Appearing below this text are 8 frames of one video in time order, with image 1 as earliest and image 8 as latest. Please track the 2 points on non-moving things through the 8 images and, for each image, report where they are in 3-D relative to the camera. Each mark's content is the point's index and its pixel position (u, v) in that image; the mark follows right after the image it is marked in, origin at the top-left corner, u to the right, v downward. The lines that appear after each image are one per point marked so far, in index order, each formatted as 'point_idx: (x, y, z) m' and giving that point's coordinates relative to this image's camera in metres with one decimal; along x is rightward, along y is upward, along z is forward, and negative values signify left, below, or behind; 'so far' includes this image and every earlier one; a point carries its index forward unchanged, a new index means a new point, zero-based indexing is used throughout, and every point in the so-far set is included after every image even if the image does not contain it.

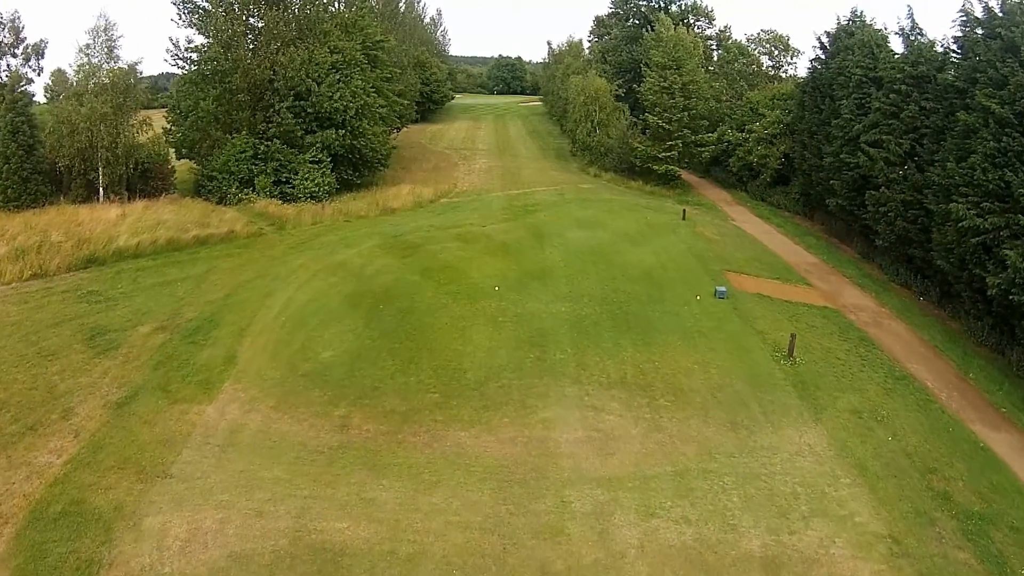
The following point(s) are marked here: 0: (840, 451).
0: (+3.7, -1.8, +13.1) m
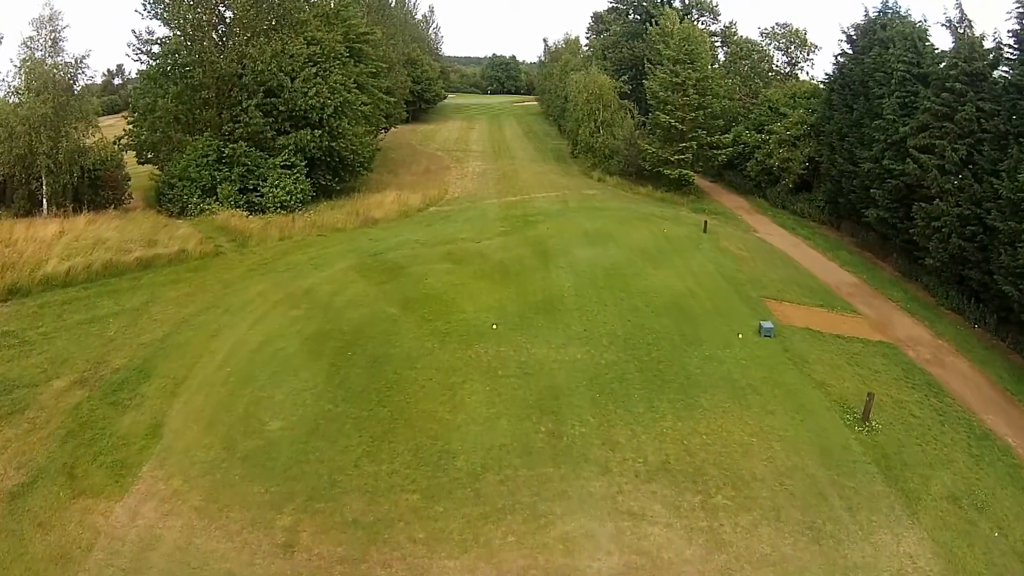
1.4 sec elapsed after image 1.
0: (+3.7, -2.3, +9.9) m
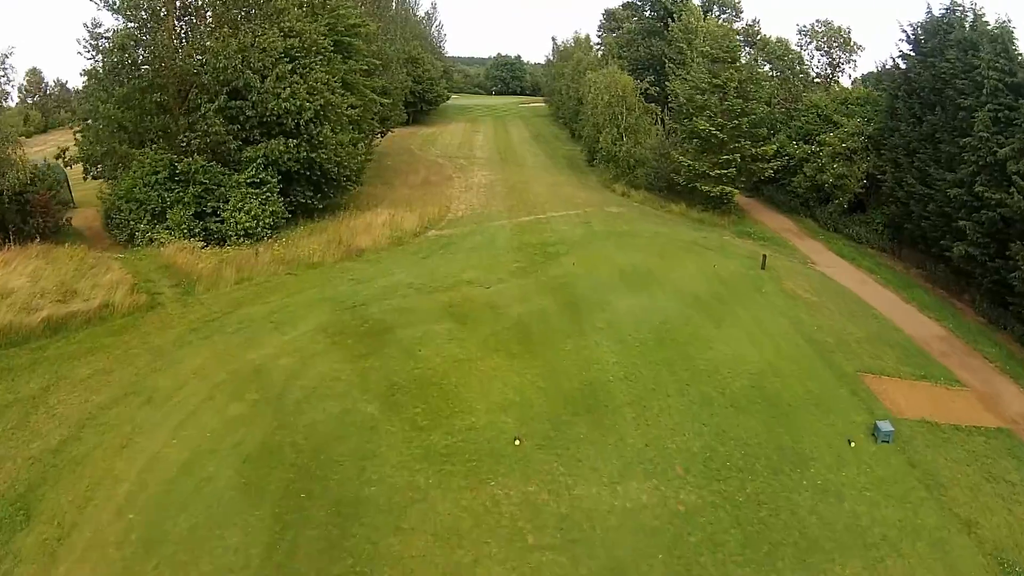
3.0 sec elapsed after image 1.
0: (+4.0, -3.2, +5.6) m
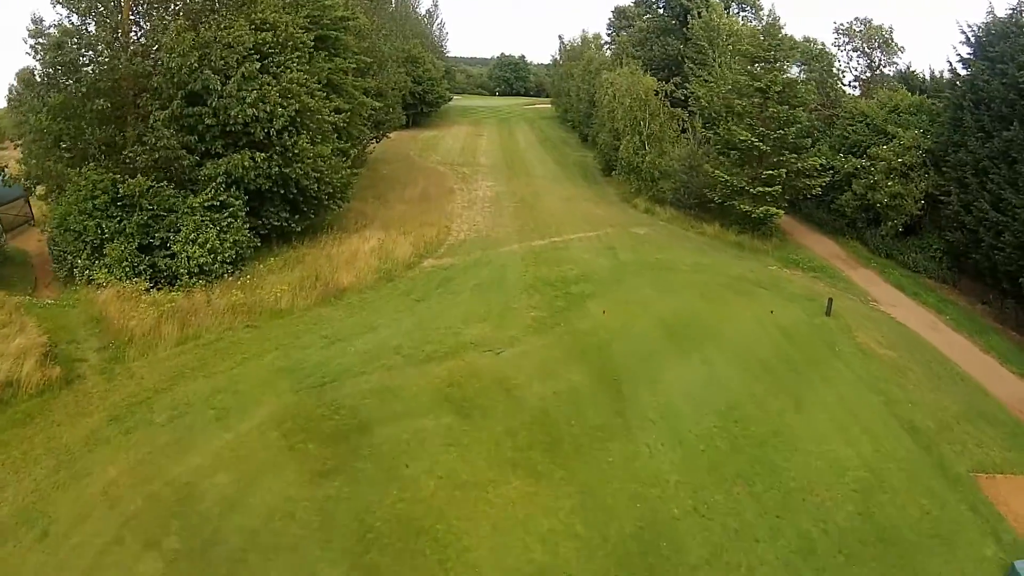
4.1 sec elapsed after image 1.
0: (+4.1, -4.0, +2.4) m
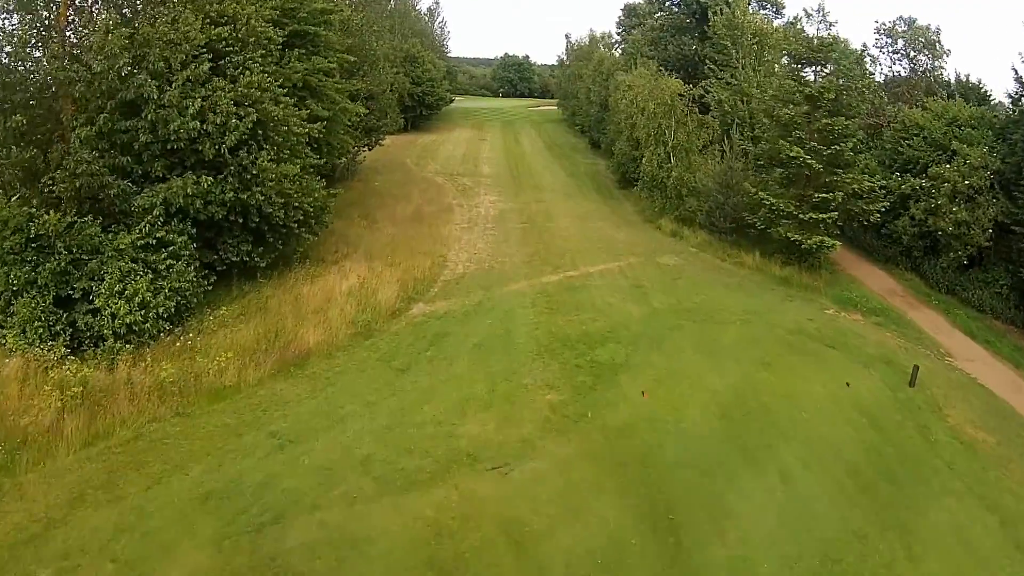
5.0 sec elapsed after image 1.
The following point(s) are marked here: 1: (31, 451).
0: (+4.2, -4.8, -0.9) m
1: (-3.9, -1.3, +9.3) m
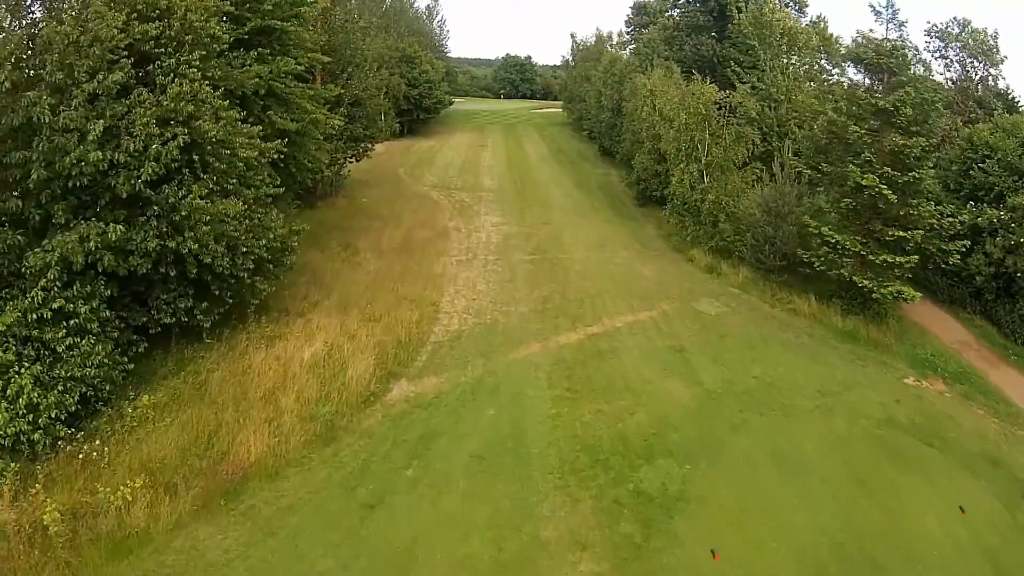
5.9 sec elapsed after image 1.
0: (+4.3, -5.7, -4.3) m
1: (-3.8, -2.1, +5.9) m
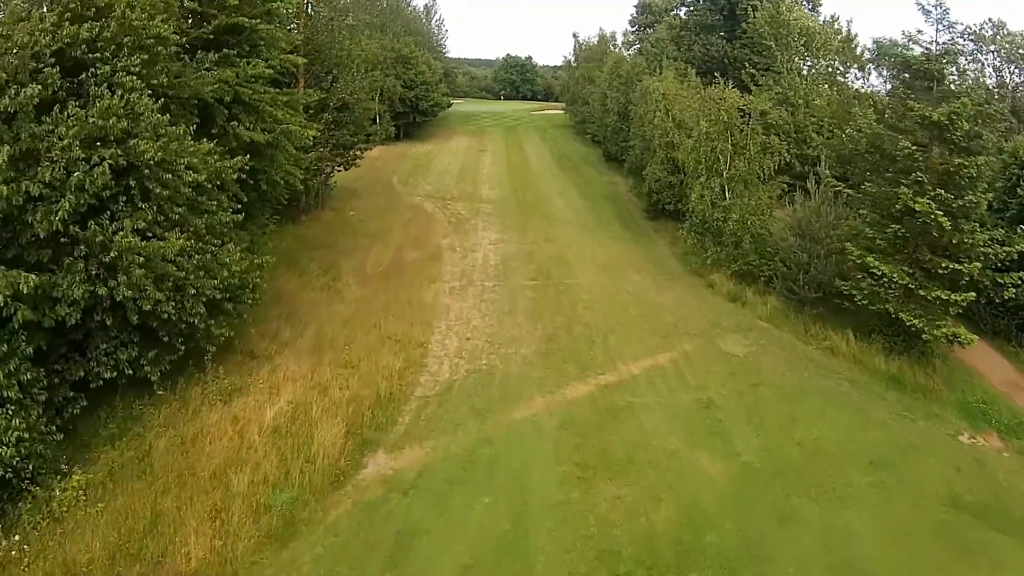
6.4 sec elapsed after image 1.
0: (+4.2, -6.2, -6.3) m
1: (-3.8, -2.6, +3.9) m
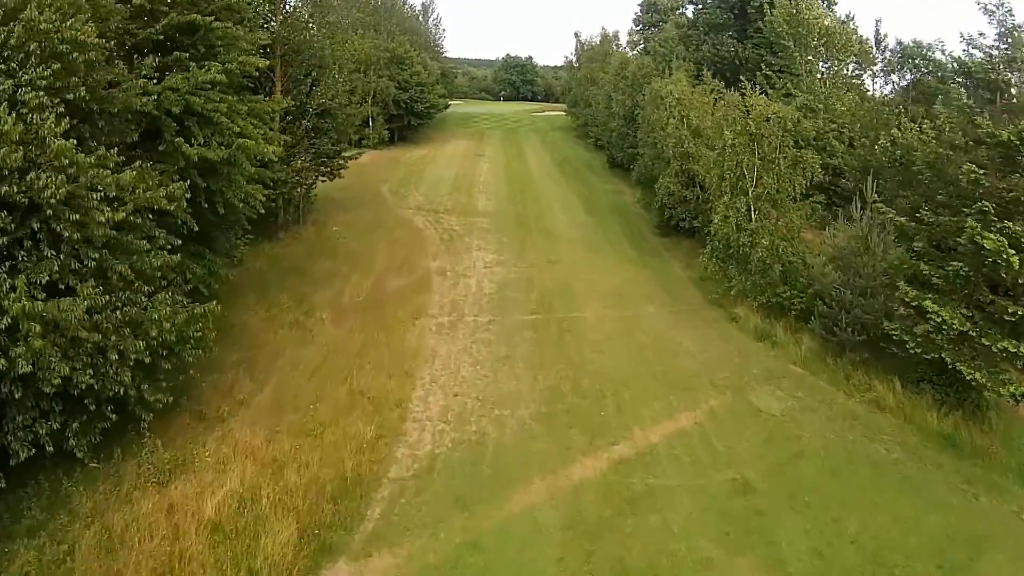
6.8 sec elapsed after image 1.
0: (+4.2, -6.8, -8.5) m
1: (-3.8, -3.1, +1.8) m
